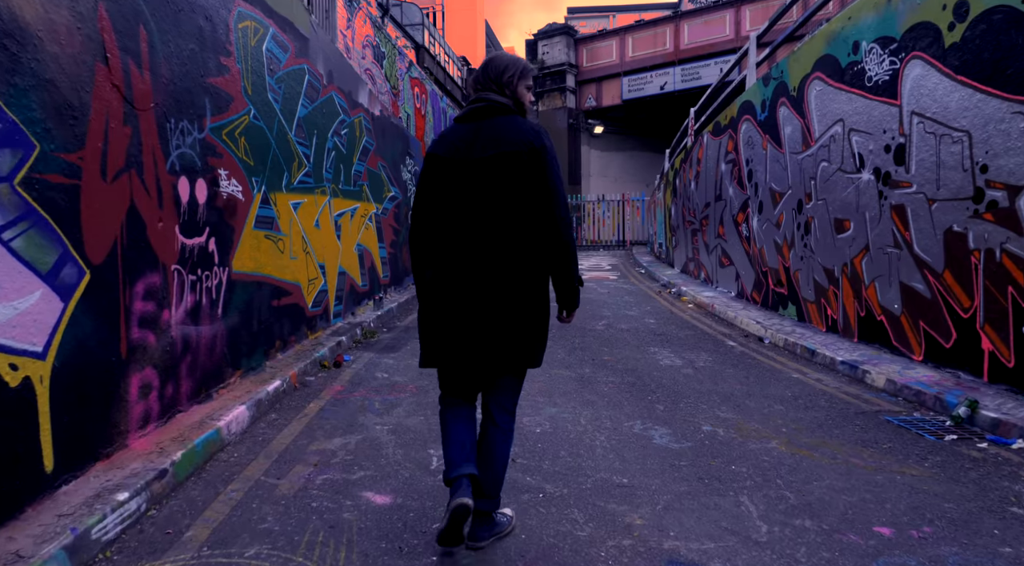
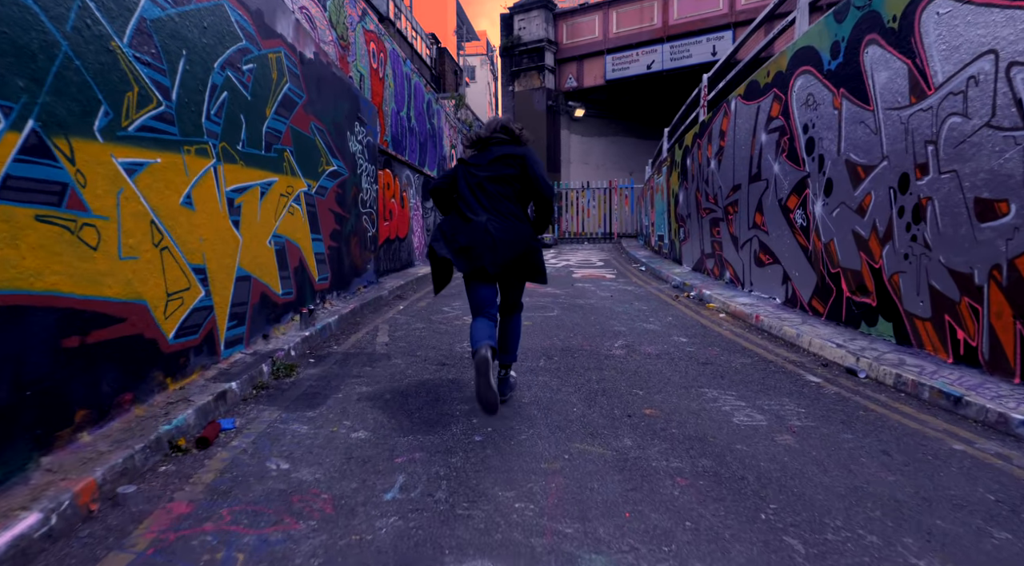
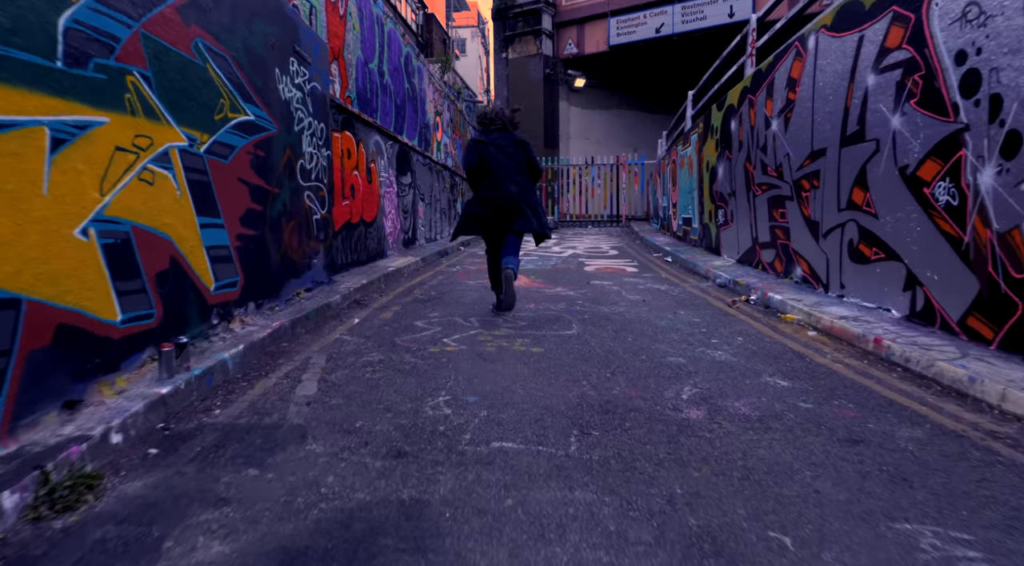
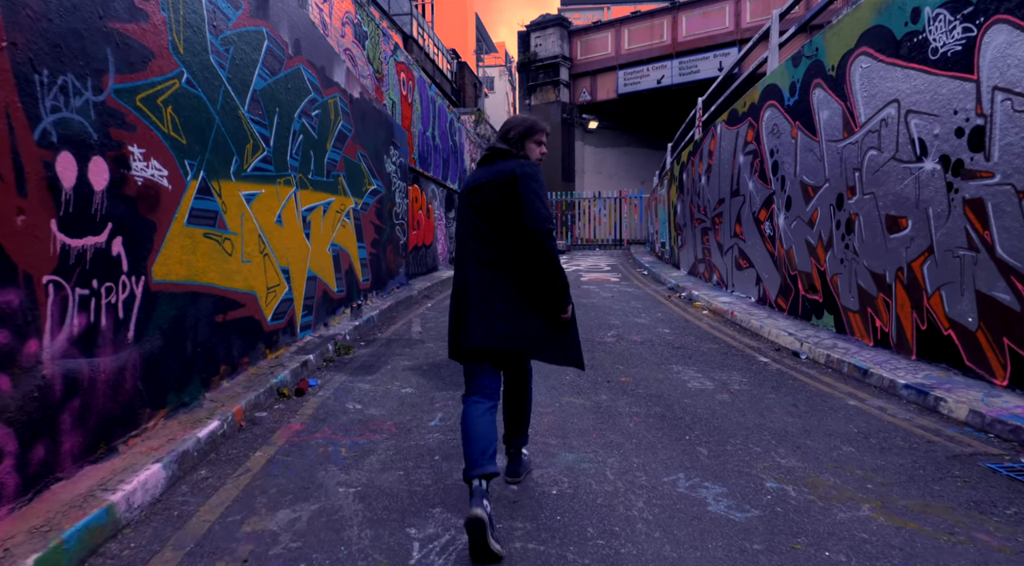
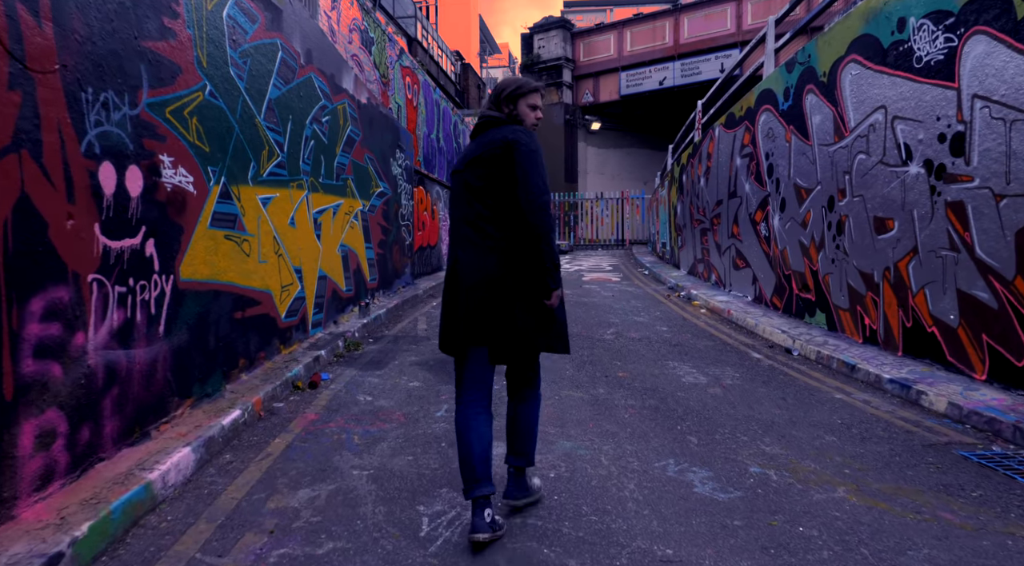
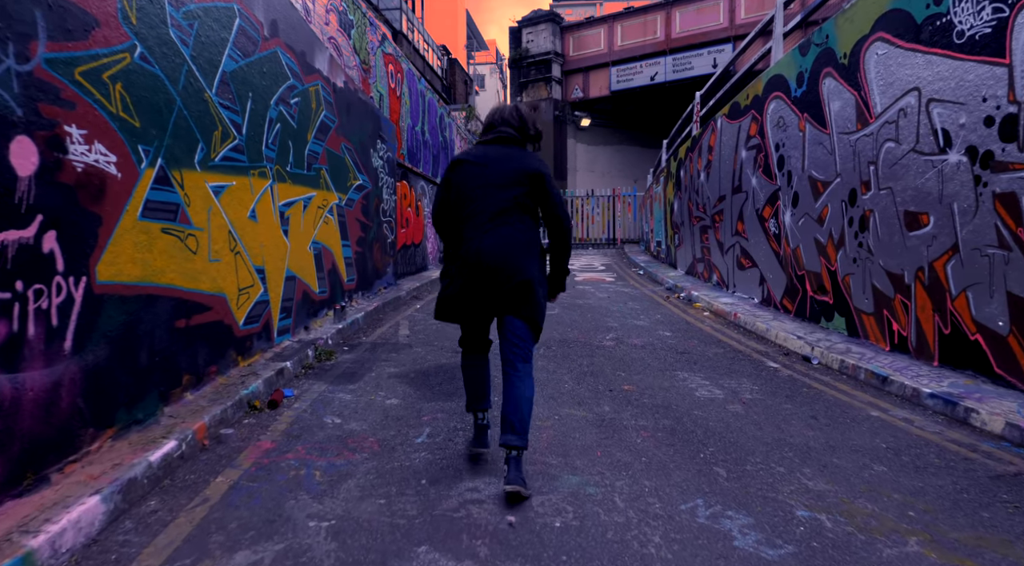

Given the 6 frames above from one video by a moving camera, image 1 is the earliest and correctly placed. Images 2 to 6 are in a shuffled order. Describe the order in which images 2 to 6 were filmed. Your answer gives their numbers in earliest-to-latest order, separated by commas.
5, 4, 6, 2, 3
